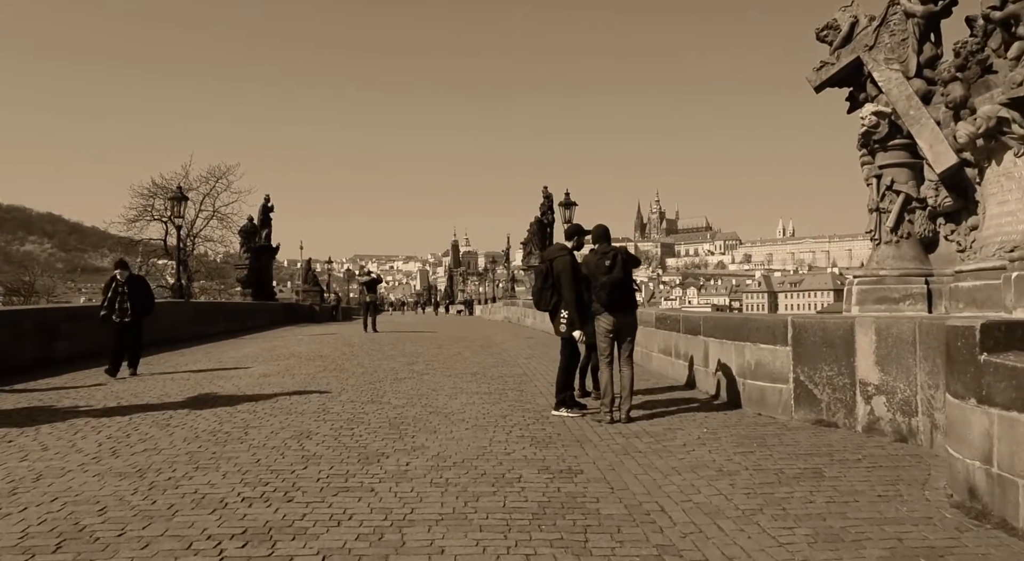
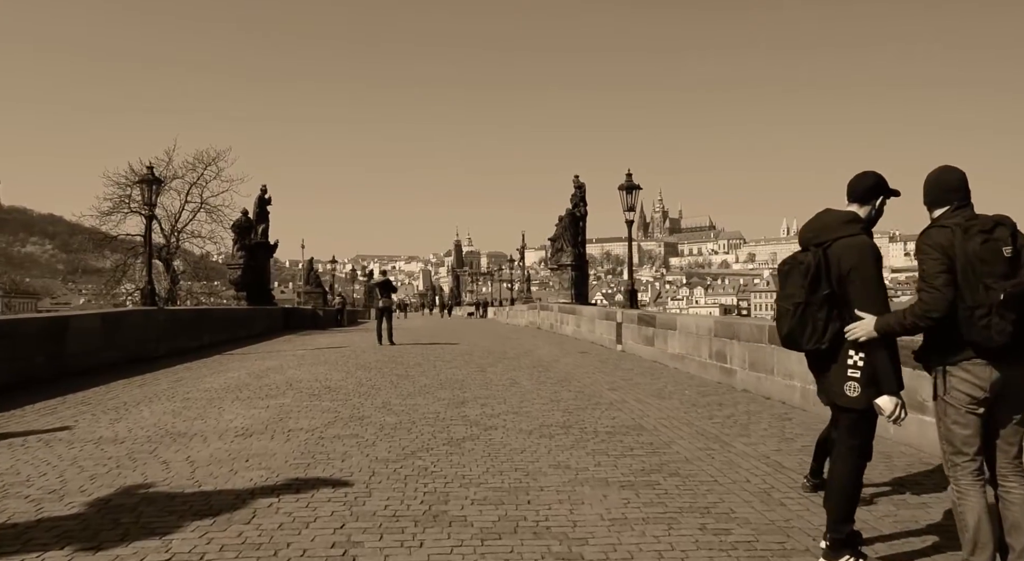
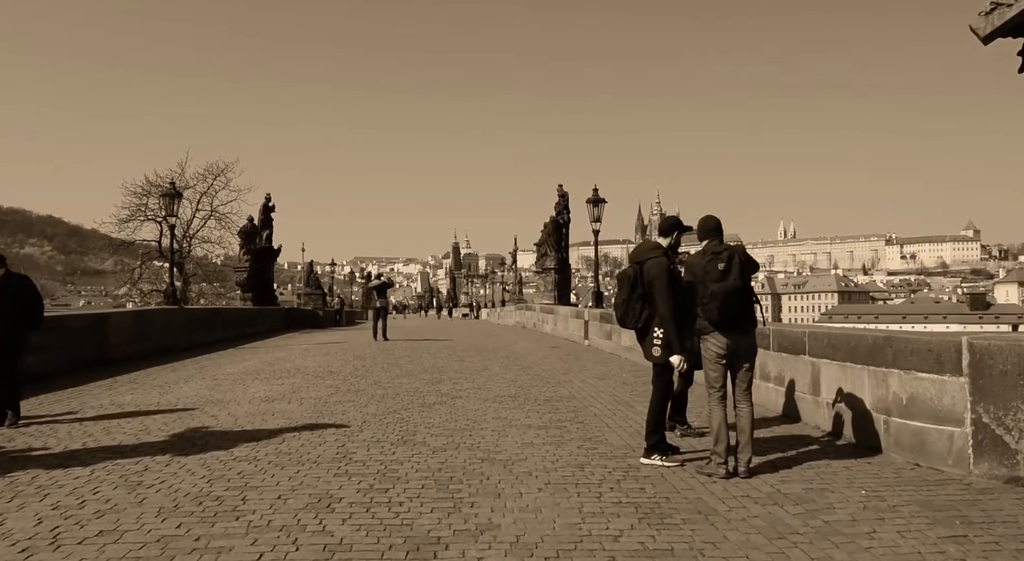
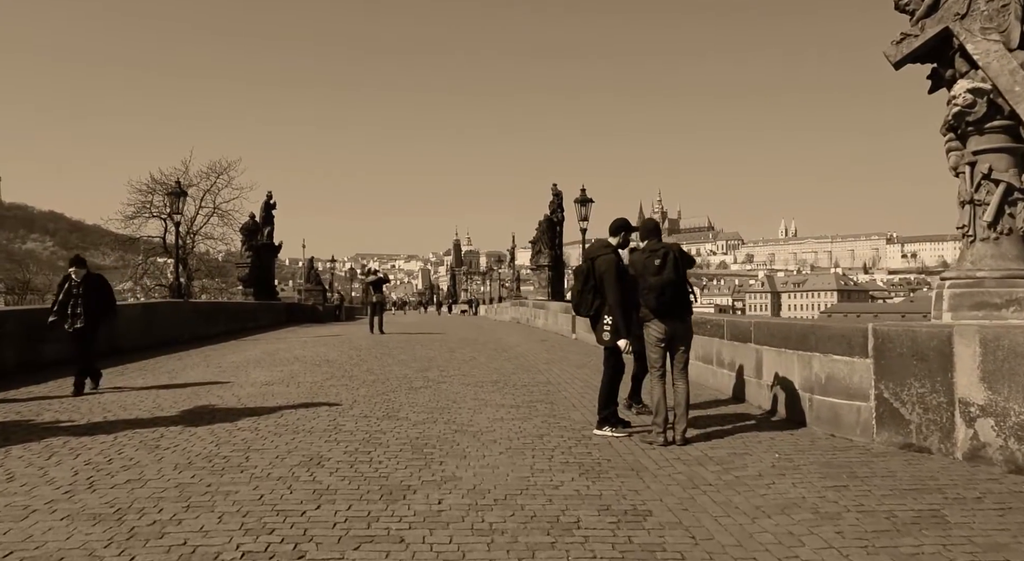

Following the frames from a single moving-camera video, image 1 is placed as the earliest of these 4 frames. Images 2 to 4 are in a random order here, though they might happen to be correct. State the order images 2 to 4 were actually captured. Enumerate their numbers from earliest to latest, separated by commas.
4, 3, 2
